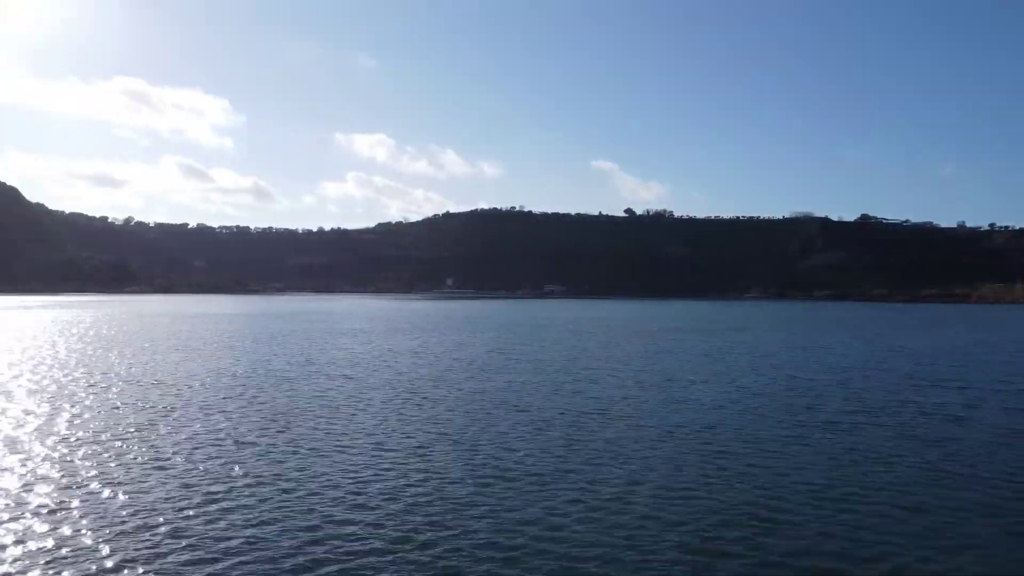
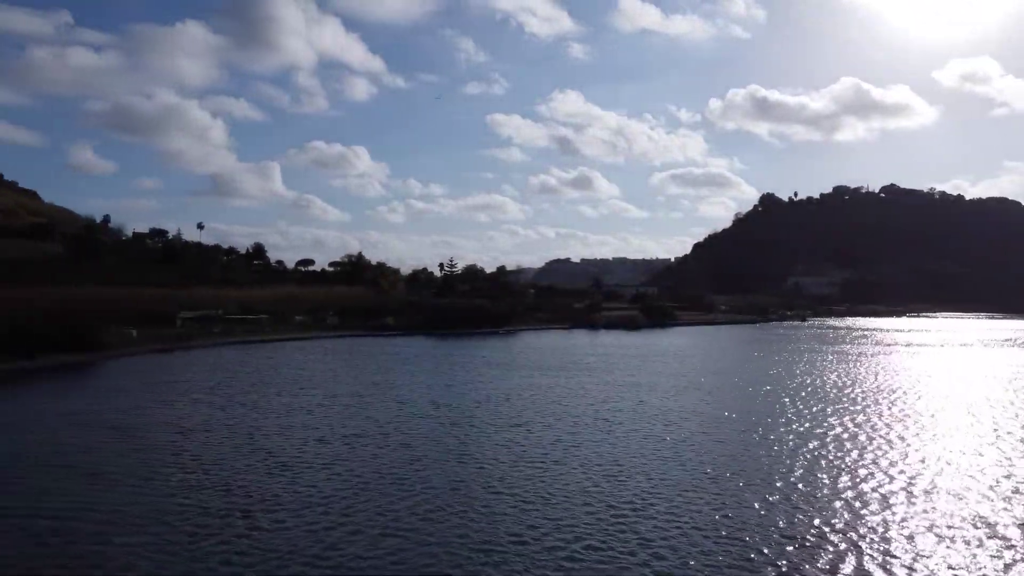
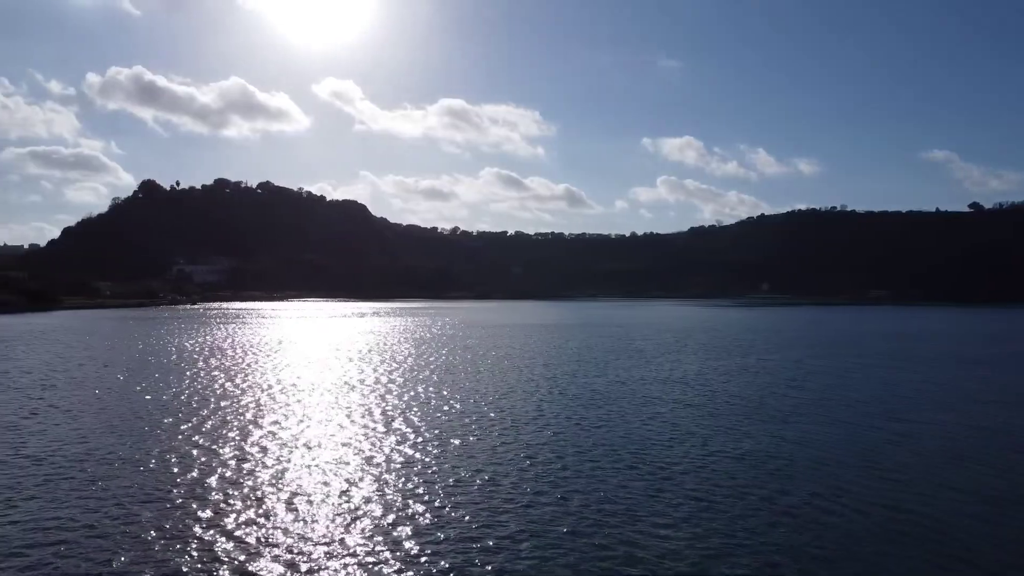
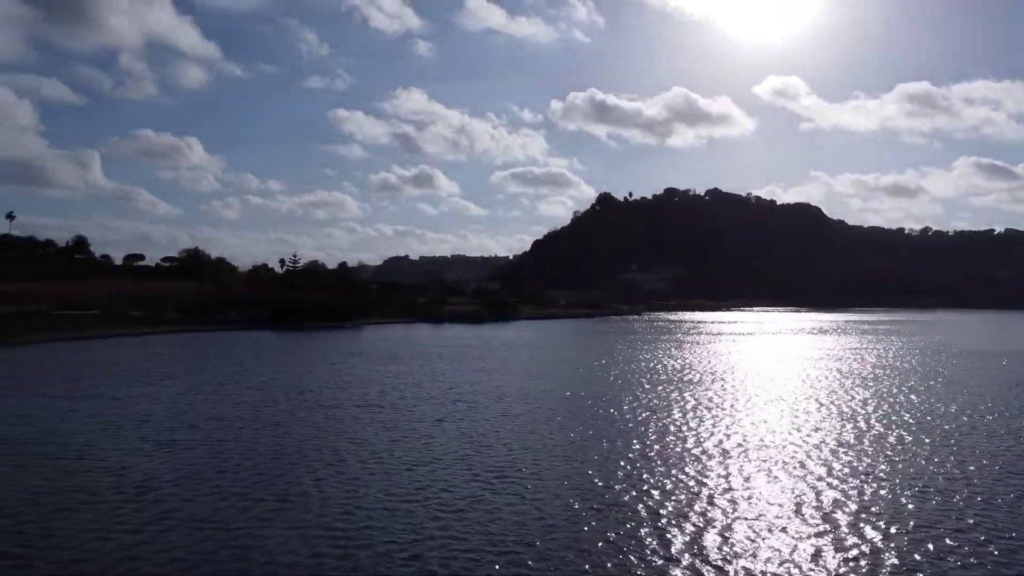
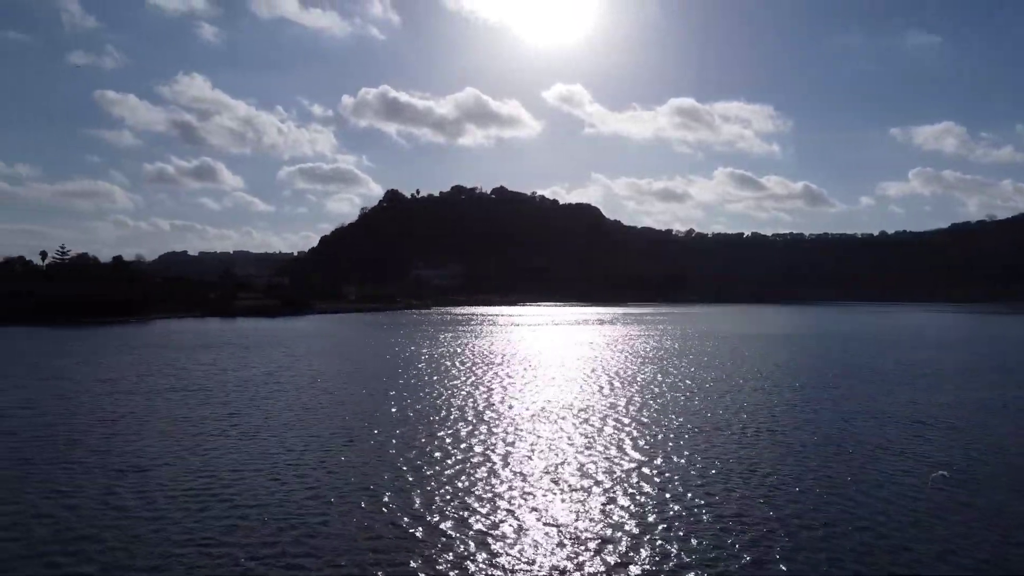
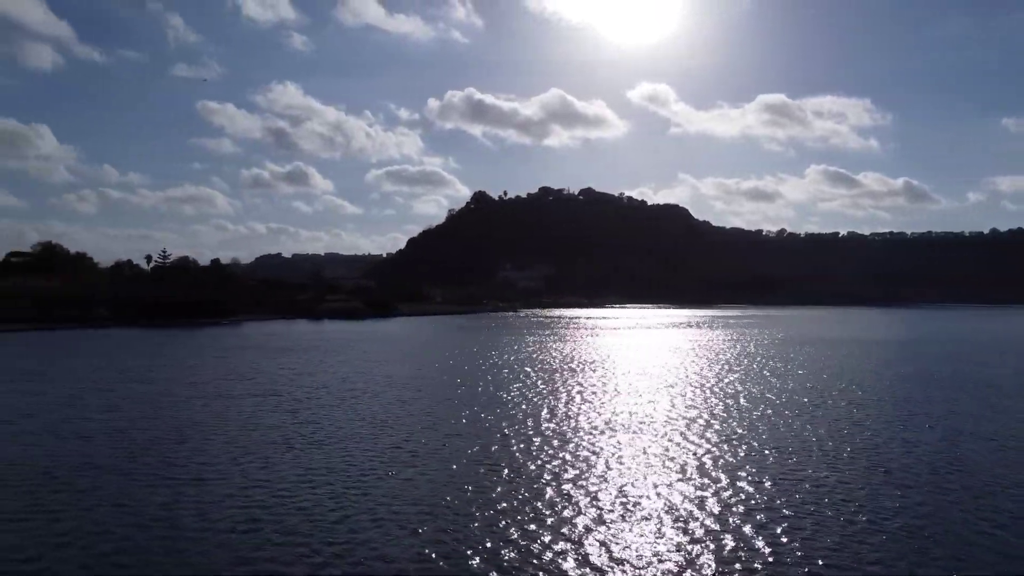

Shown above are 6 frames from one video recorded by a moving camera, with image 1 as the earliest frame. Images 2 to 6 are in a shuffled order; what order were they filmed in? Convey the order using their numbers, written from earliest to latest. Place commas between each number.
3, 5, 6, 4, 2
